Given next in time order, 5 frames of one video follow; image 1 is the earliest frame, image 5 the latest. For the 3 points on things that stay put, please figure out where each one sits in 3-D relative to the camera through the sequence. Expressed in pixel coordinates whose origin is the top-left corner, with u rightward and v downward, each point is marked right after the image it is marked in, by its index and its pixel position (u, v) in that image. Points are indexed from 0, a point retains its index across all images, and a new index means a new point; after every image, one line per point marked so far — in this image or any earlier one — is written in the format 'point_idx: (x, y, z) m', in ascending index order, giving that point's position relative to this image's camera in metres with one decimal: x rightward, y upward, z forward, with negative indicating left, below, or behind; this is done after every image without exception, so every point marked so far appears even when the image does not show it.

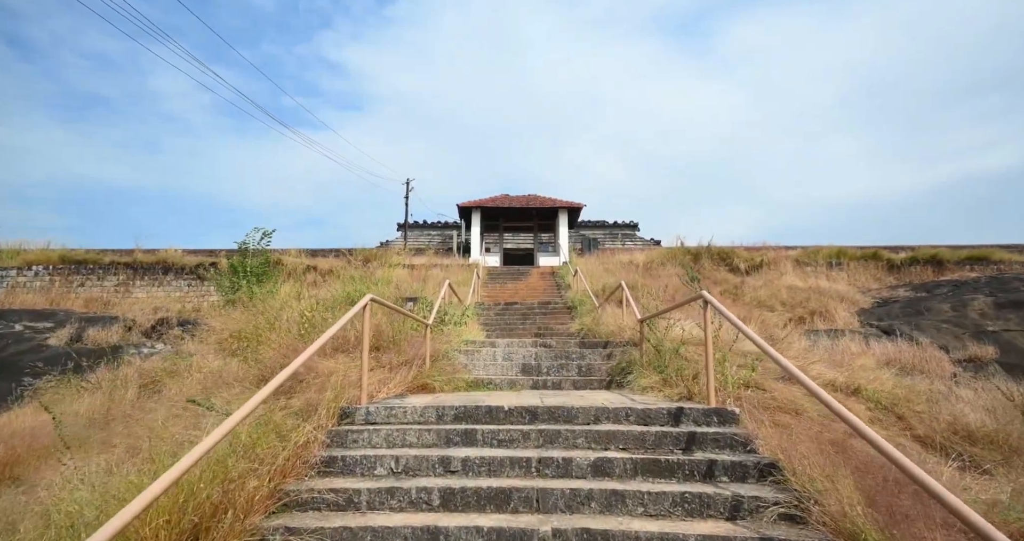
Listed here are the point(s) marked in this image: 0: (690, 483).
0: (+1.0, -1.2, +2.9) m
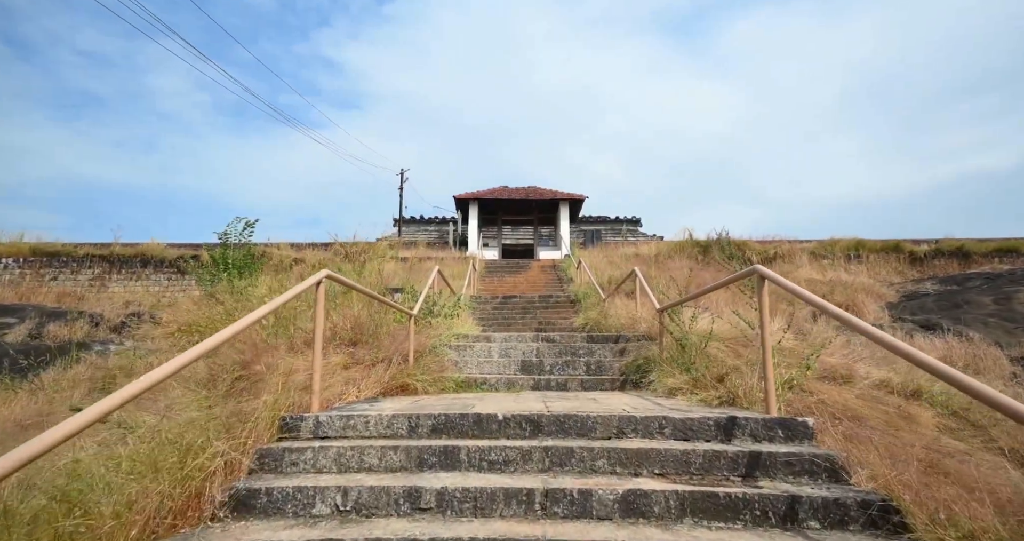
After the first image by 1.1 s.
0: (+1.0, -1.0, +2.0) m
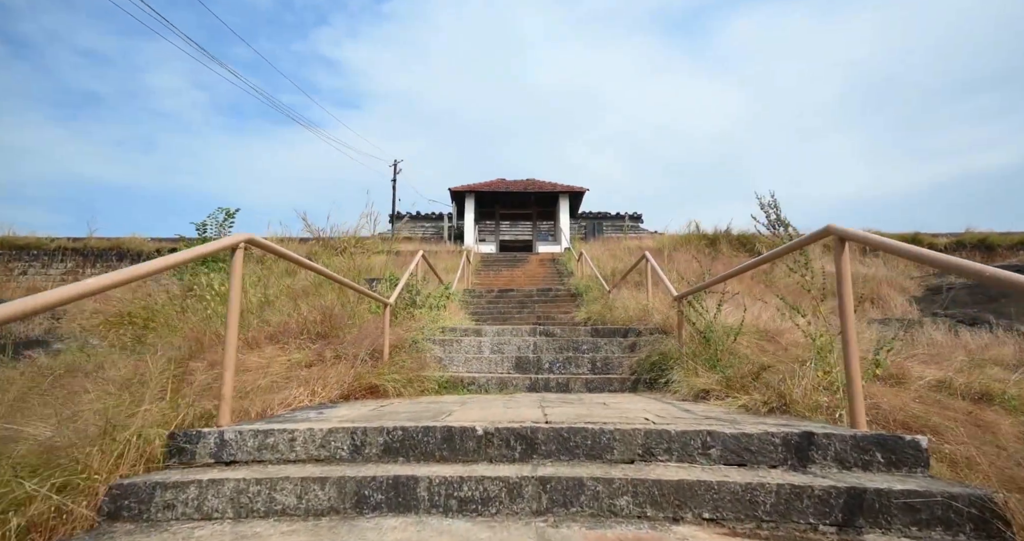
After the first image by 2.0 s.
0: (+0.9, -0.8, +1.2) m
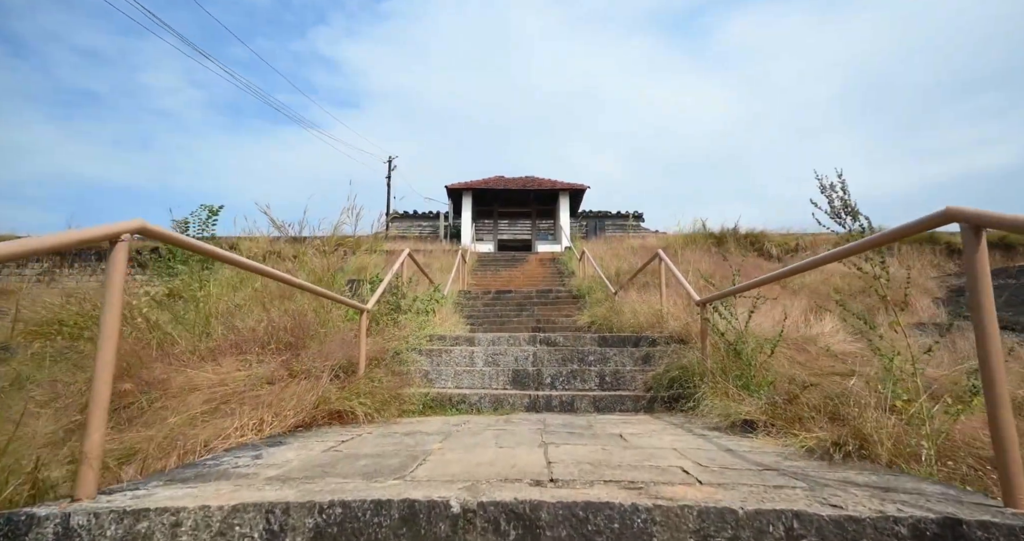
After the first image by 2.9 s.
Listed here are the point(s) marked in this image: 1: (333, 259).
0: (+0.9, -0.8, +0.6) m
1: (-3.5, +0.2, +10.0) m
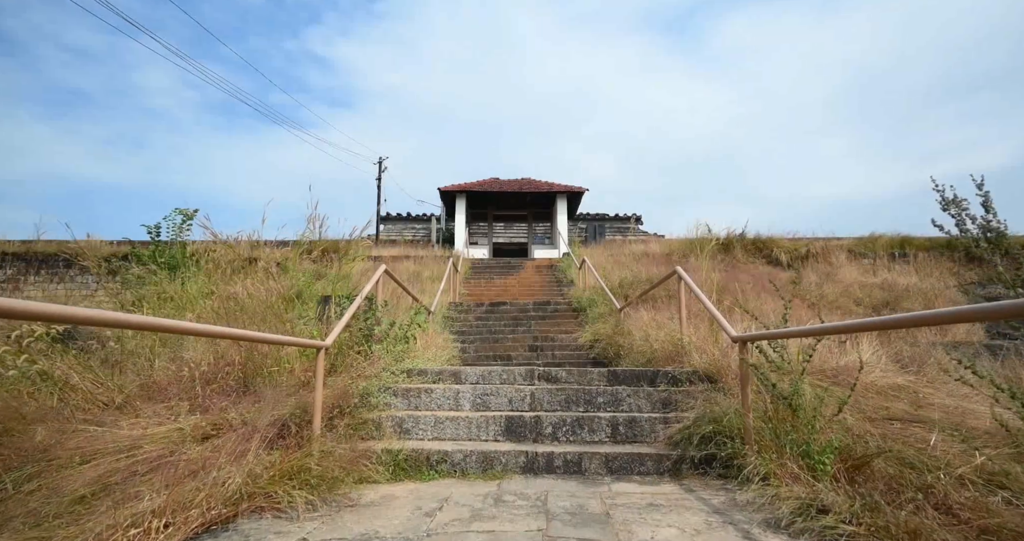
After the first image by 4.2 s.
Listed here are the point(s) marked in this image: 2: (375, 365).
0: (+0.9, -1.0, -0.1) m
1: (-3.6, 0.0, +9.2) m
2: (-1.0, -0.7, +3.9) m
